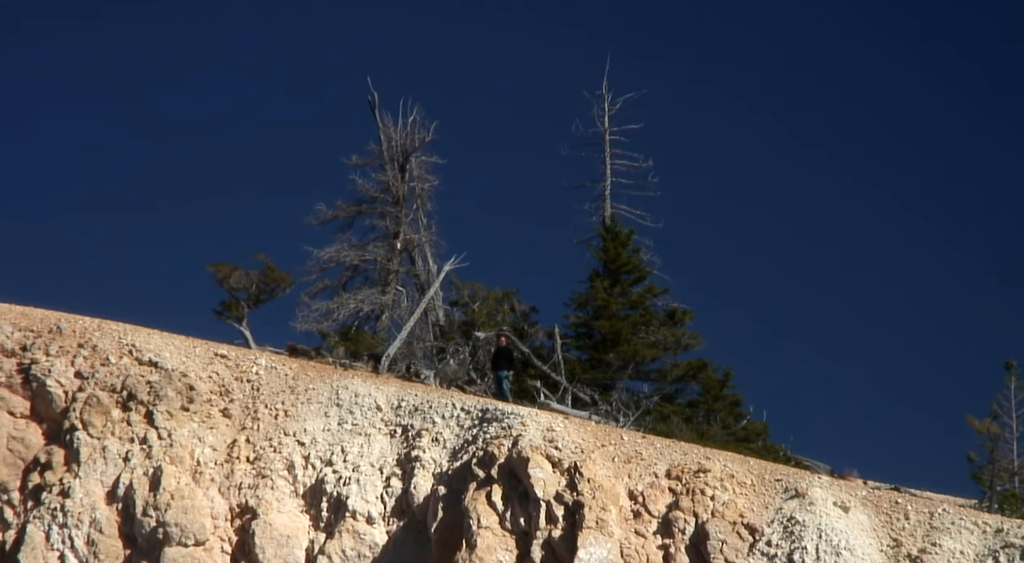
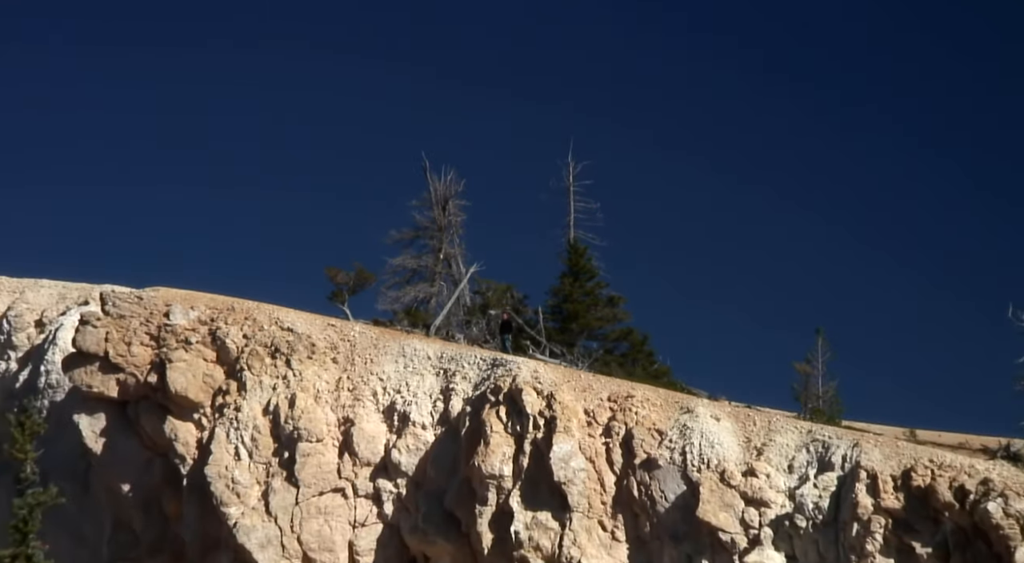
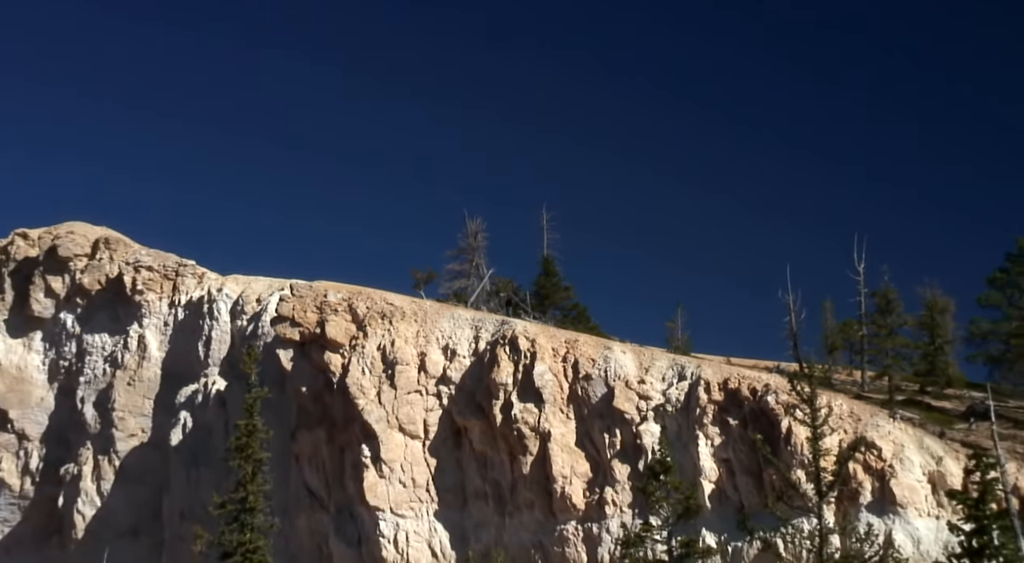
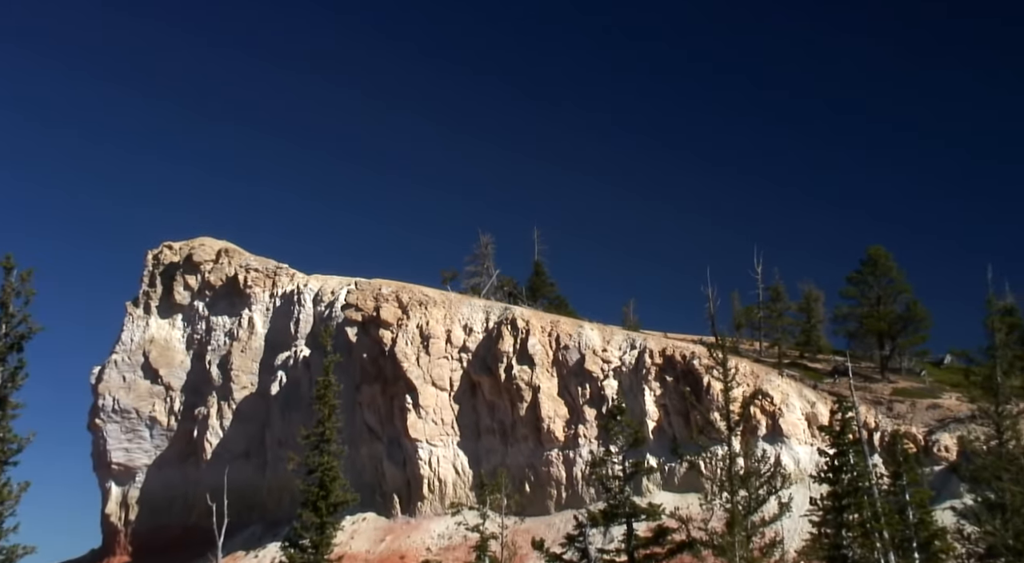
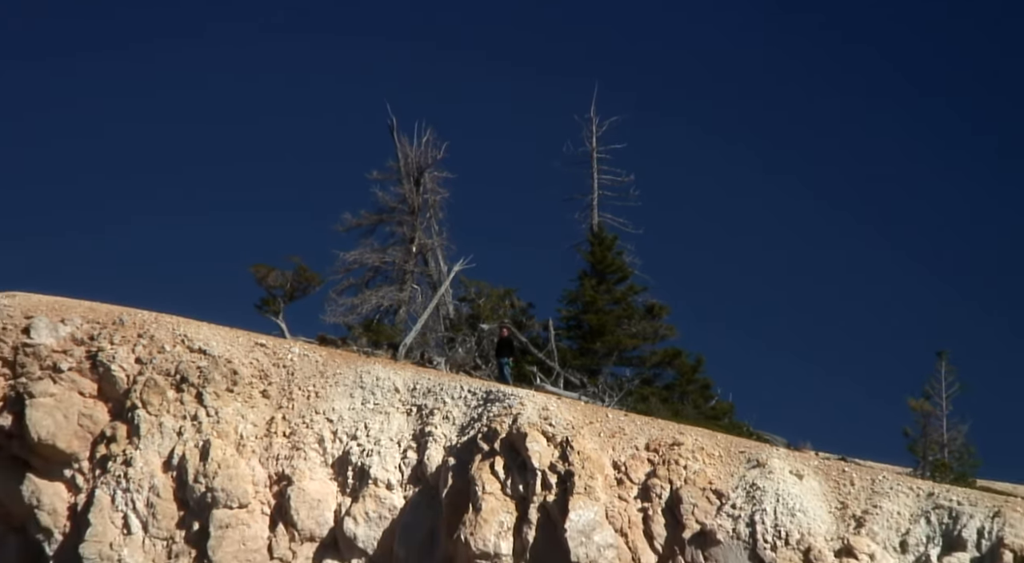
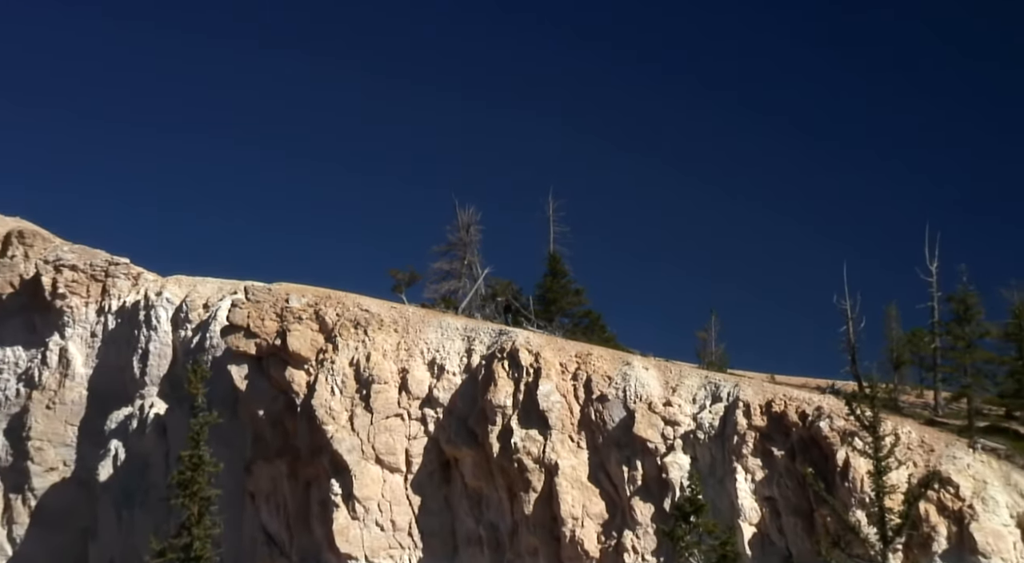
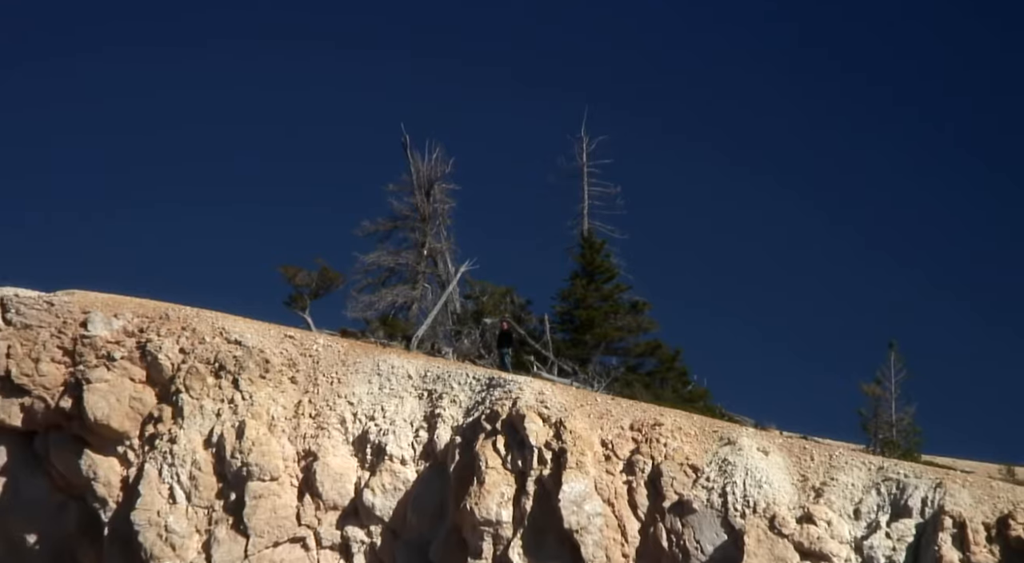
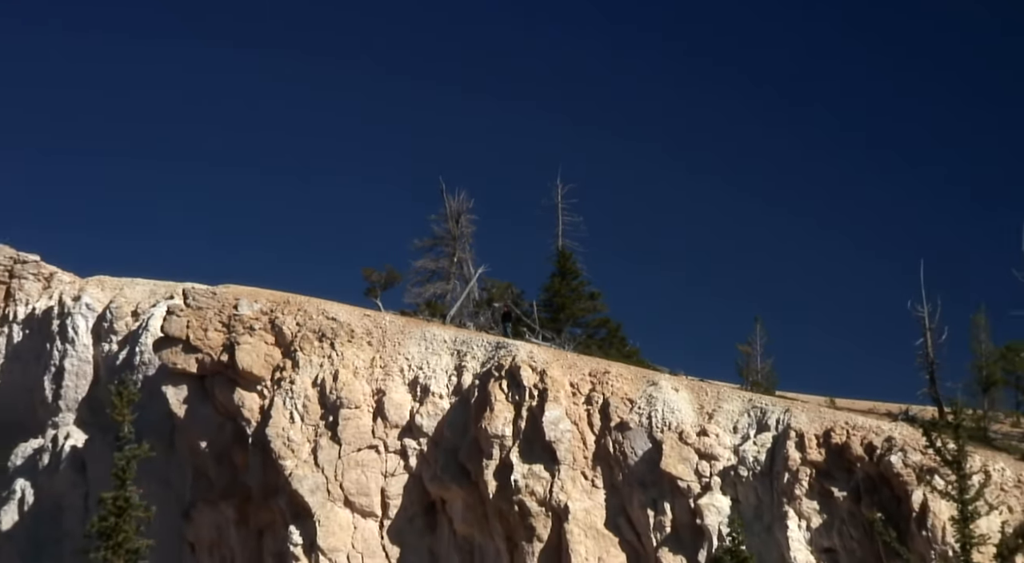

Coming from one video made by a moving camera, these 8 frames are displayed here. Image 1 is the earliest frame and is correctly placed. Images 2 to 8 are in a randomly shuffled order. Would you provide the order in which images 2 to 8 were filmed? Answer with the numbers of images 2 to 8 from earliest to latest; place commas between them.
5, 7, 2, 8, 6, 3, 4
